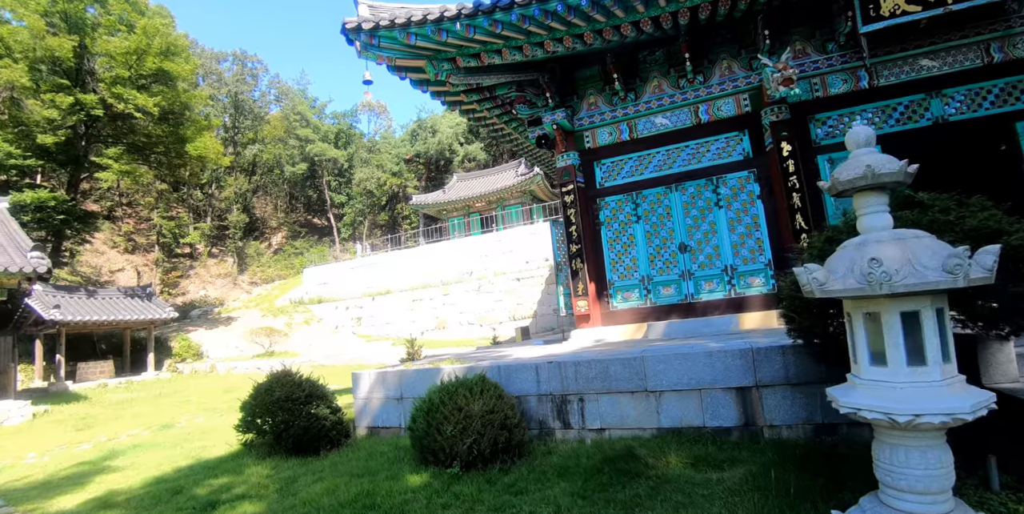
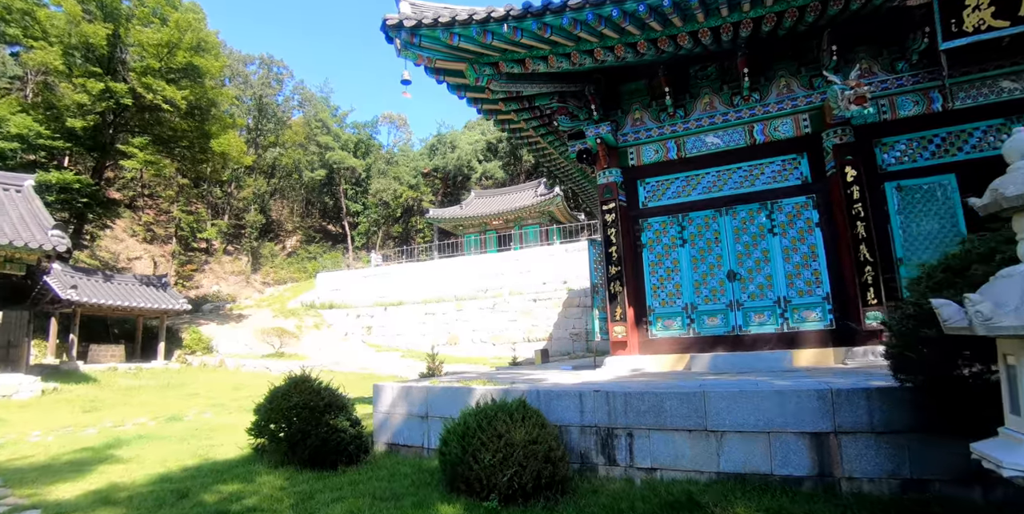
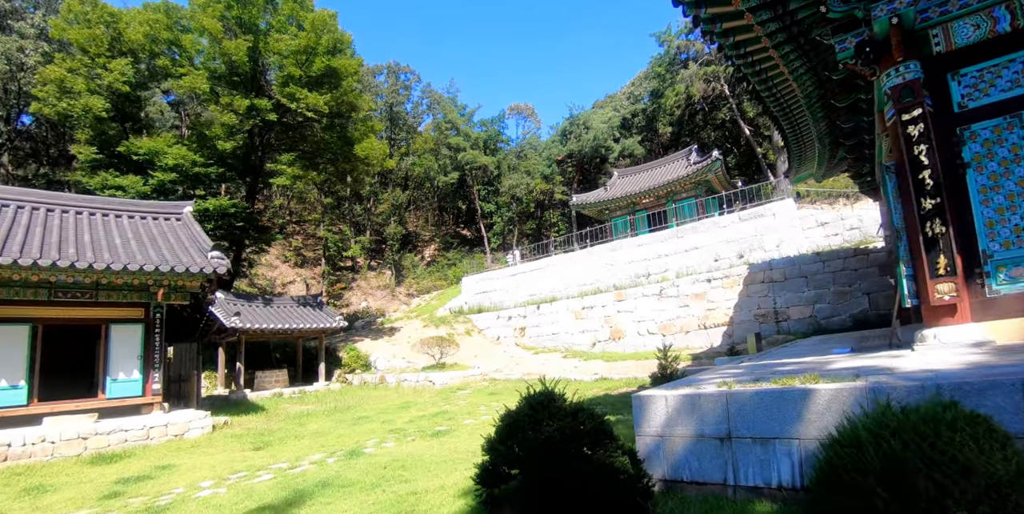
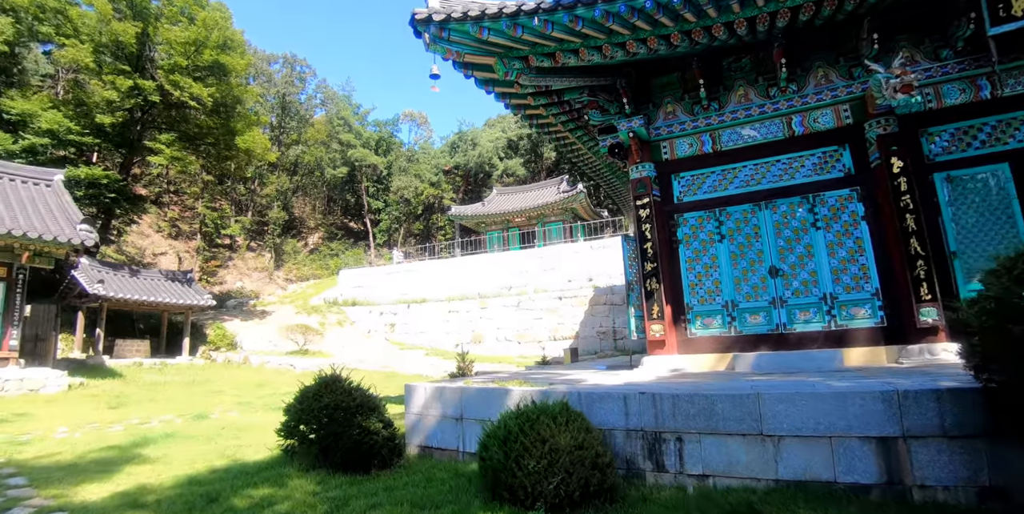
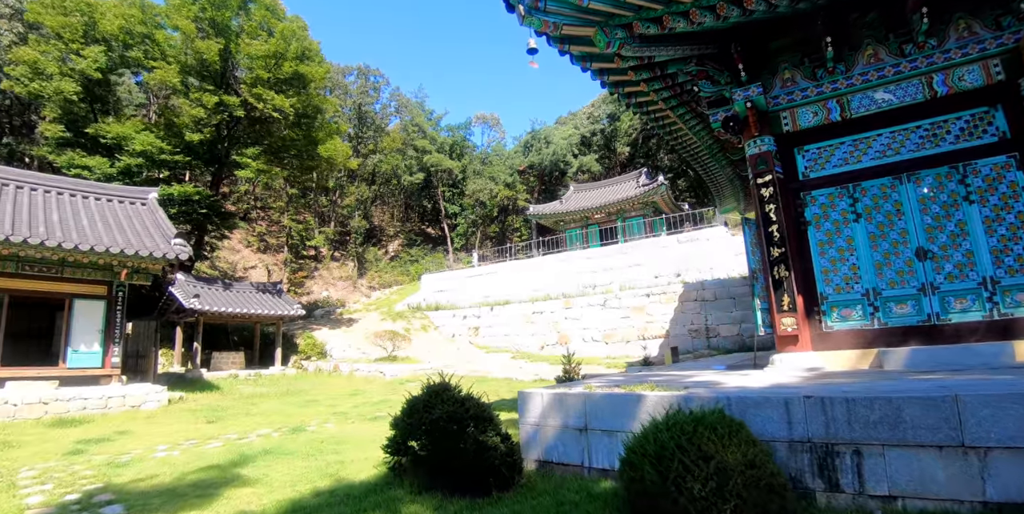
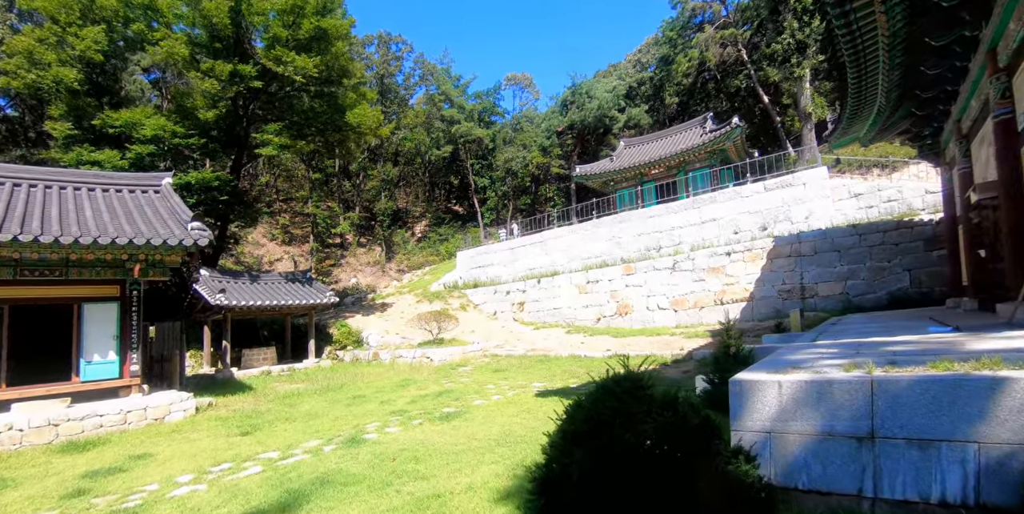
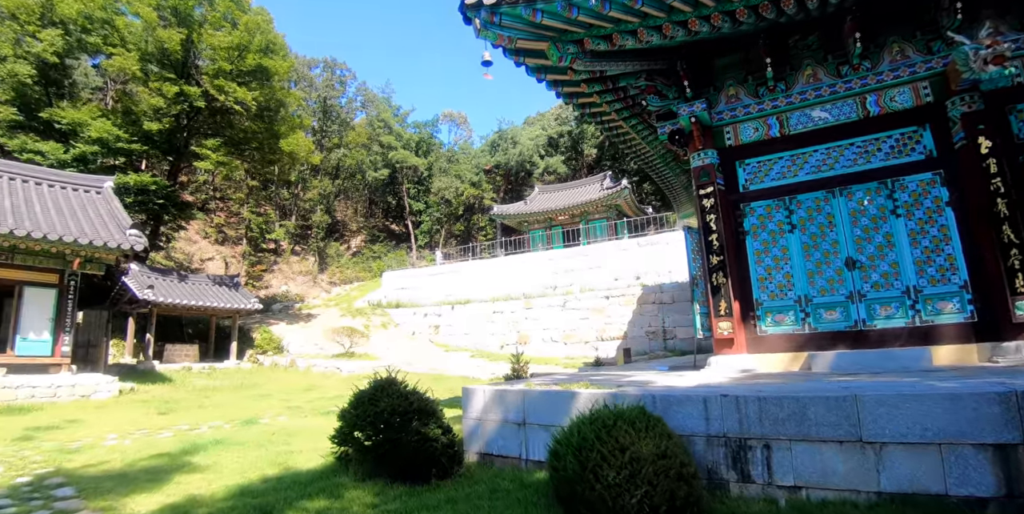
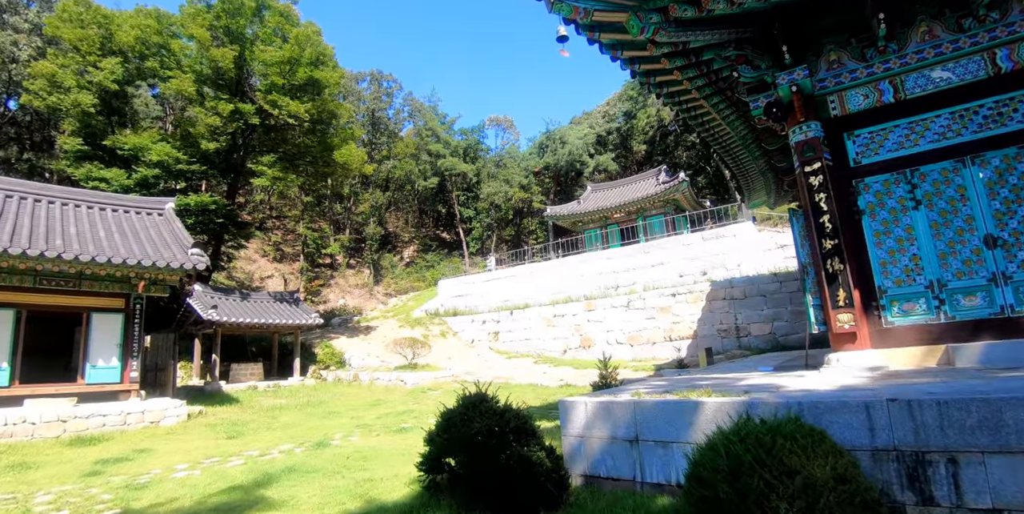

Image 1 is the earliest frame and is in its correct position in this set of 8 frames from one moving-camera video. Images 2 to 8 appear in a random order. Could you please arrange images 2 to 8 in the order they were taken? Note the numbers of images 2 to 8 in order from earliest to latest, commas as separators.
2, 4, 7, 5, 8, 3, 6
